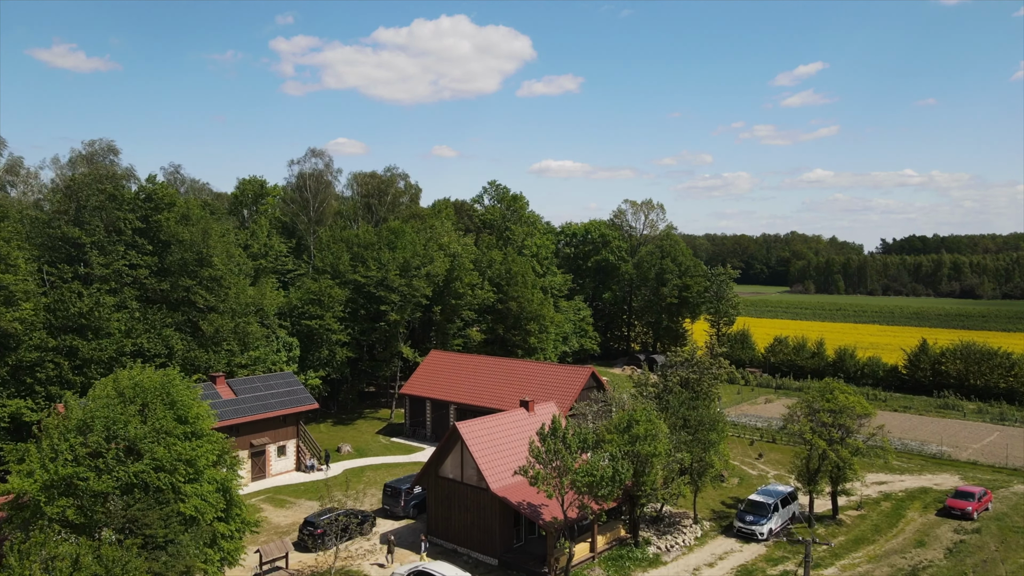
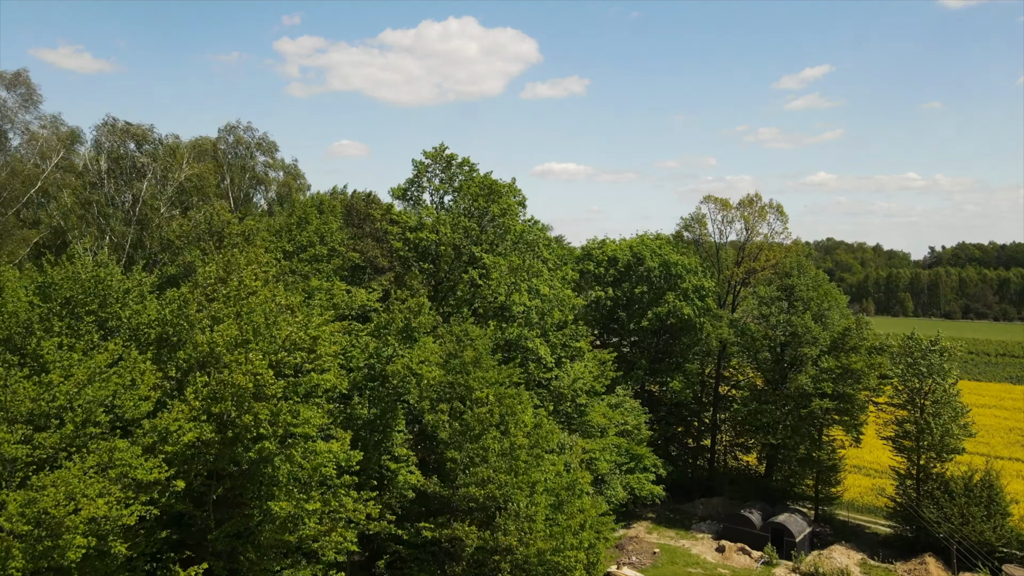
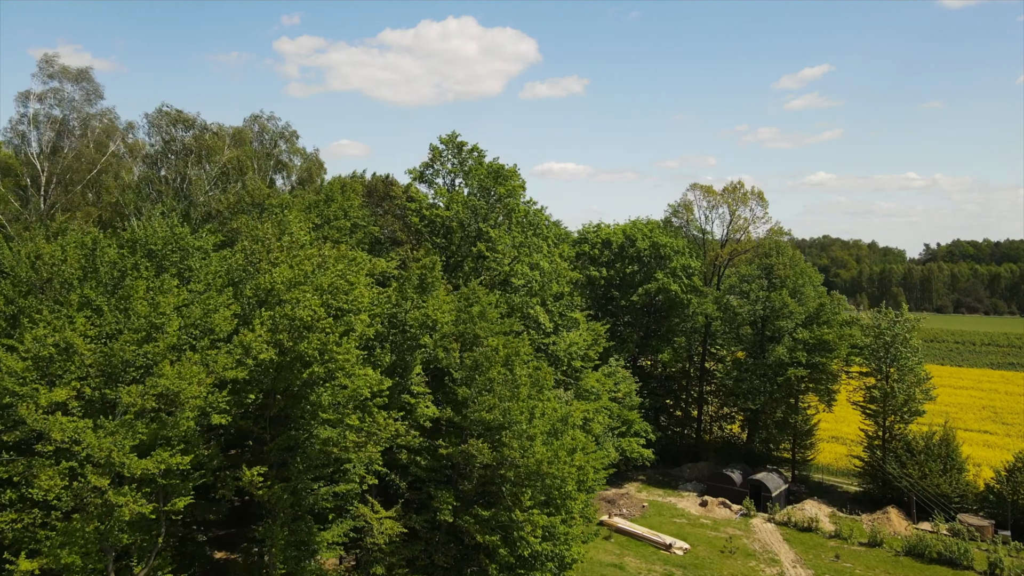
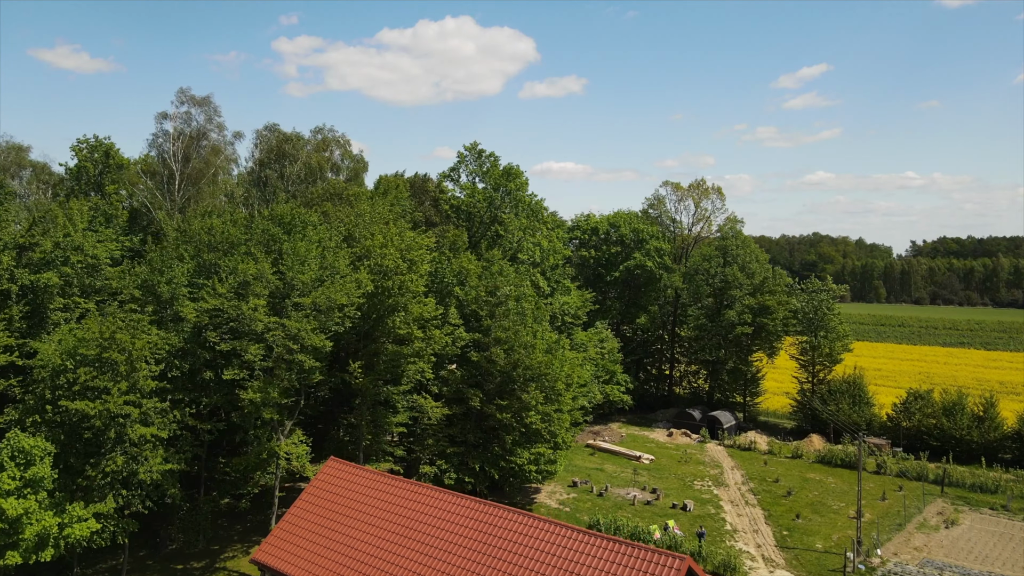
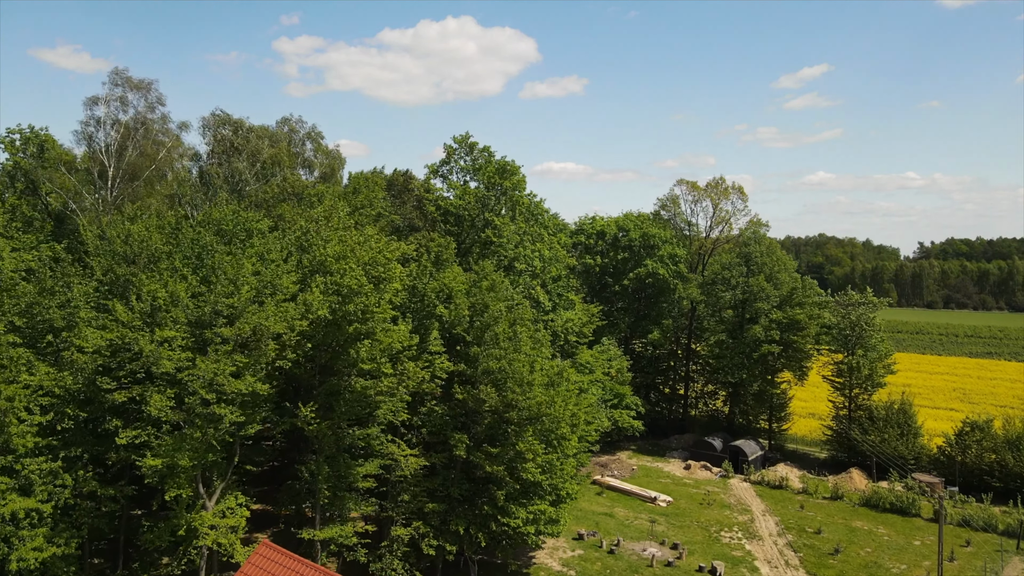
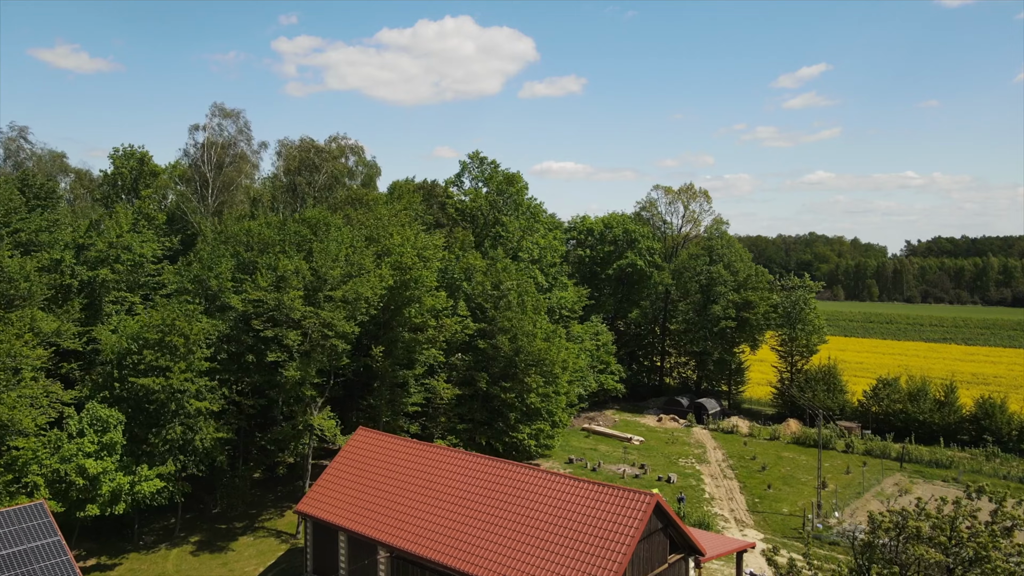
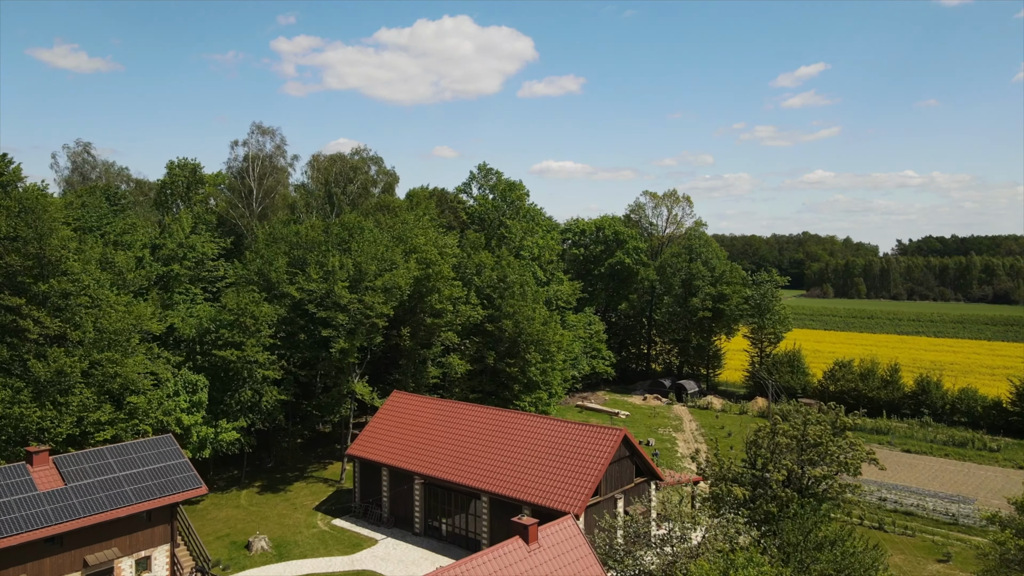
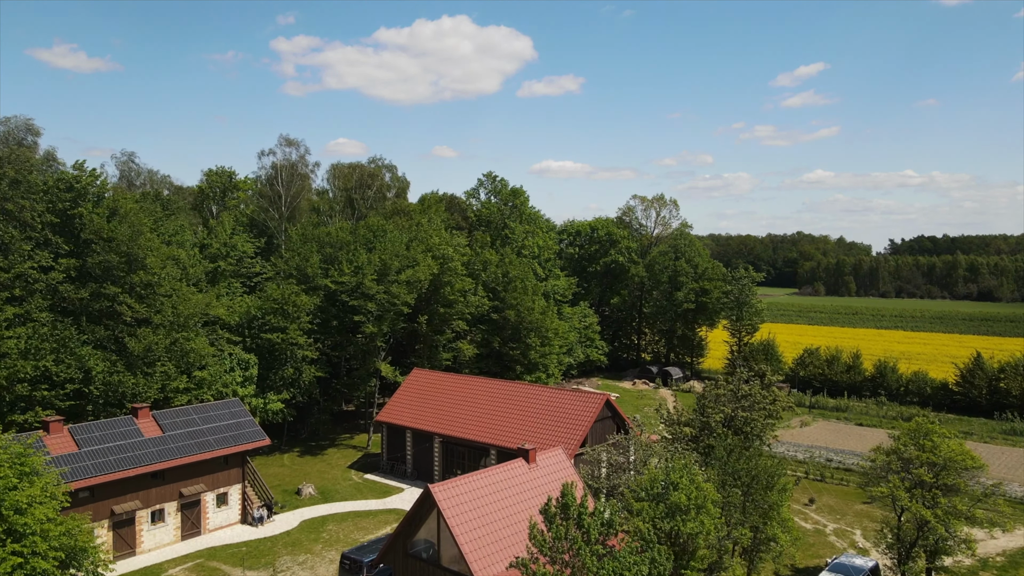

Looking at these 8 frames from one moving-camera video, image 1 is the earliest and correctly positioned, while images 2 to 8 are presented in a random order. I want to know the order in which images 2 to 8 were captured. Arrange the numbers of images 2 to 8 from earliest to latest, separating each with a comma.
8, 7, 6, 4, 5, 3, 2
